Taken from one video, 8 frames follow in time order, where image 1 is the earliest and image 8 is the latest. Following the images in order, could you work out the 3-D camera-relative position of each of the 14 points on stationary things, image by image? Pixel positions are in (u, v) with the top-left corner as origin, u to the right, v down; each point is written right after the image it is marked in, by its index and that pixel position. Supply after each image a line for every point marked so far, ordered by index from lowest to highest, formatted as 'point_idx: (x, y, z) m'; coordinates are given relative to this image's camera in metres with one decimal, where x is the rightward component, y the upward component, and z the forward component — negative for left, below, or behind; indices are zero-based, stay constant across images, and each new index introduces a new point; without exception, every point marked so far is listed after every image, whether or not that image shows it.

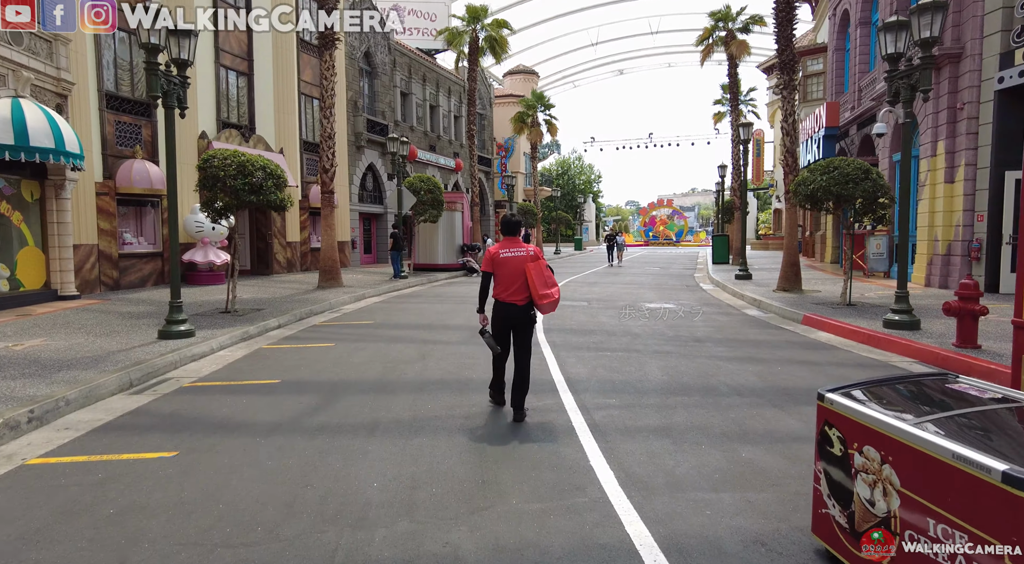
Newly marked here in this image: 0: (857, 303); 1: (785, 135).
0: (+7.0, -0.4, +12.5) m
1: (+6.8, +3.7, +15.4) m
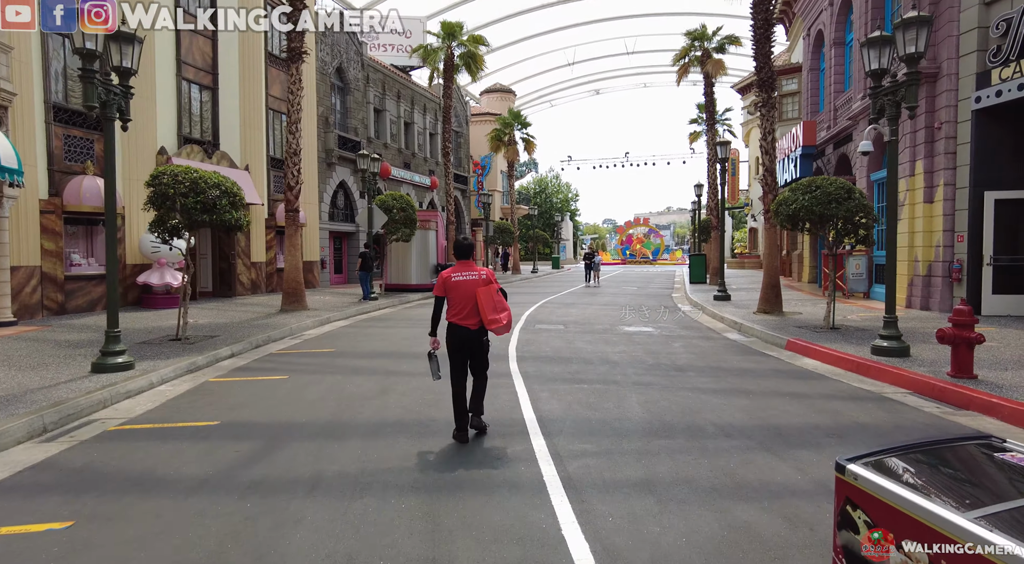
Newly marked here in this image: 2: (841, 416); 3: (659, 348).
0: (+6.4, -0.9, +12.1) m
1: (+6.1, +3.1, +15.1) m
2: (+3.3, -1.4, +6.3) m
3: (+2.5, -1.1, +10.7) m
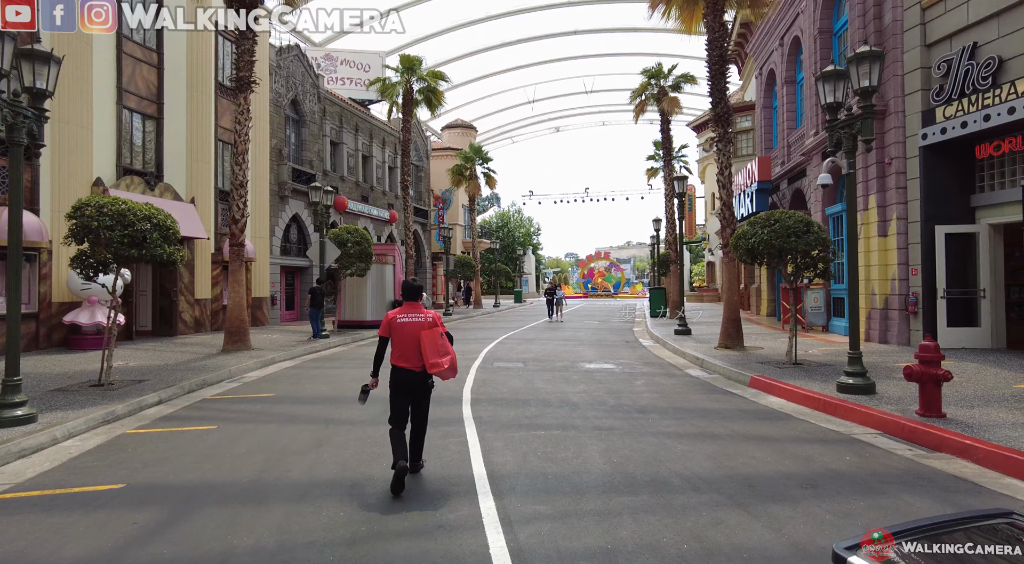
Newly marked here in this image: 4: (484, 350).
0: (+5.6, -1.5, +11.9) m
1: (+5.1, +2.3, +15.1) m
2: (+2.9, -1.7, +5.9) m
3: (+1.8, -1.7, +10.3) m
4: (-0.7, -1.8, +15.7) m
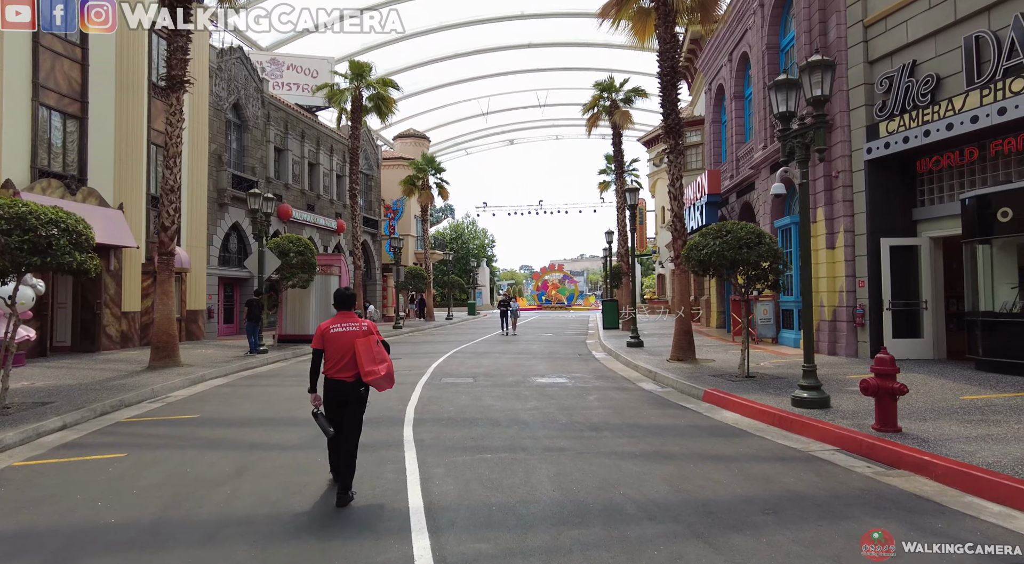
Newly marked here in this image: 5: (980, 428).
0: (+4.6, -1.8, +11.8) m
1: (+3.9, +2.0, +15.1) m
2: (+2.3, -1.8, +5.6) m
3: (+1.0, -1.9, +9.9) m
4: (-2.0, -2.0, +15.1) m
5: (+5.3, -1.6, +7.0) m
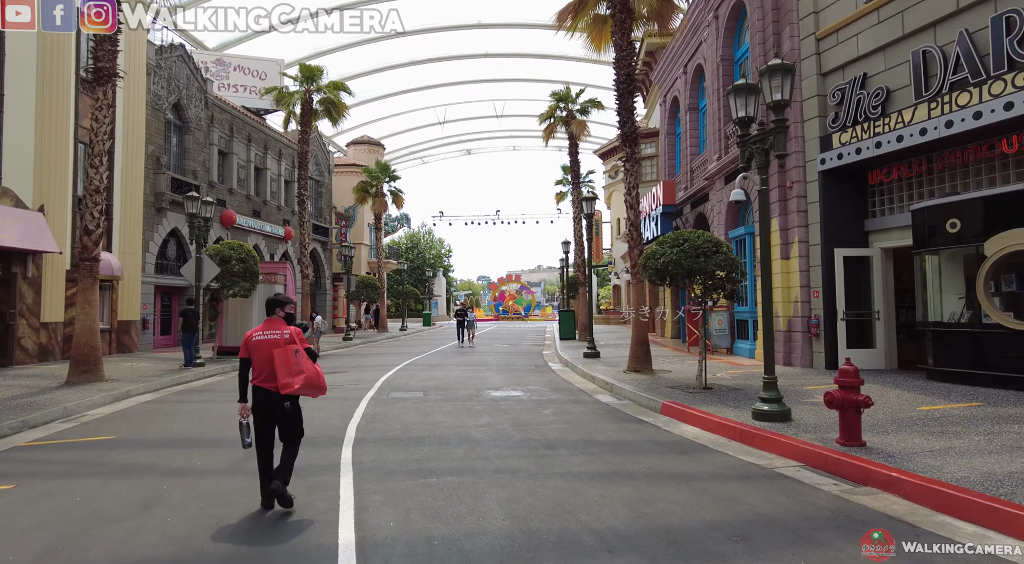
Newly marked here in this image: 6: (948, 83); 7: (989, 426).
0: (+3.8, -1.9, +11.6) m
1: (+2.8, +1.8, +14.8) m
2: (+1.9, -1.9, +5.2) m
3: (+0.2, -2.1, +9.4) m
4: (-3.0, -2.3, +14.4) m
5: (+4.7, -1.7, +6.8) m
6: (+7.8, +3.6, +11.1) m
7: (+5.7, -1.7, +7.4) m
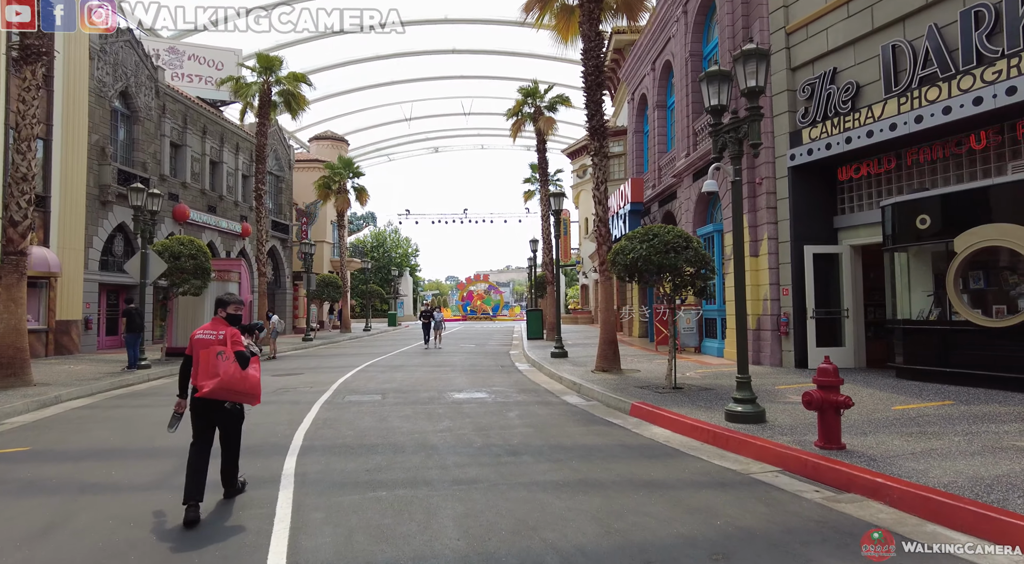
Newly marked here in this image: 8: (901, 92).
0: (+3.1, -1.9, +11.2) m
1: (+2.0, +1.8, +14.4) m
2: (+1.6, -1.8, +4.8) m
3: (-0.3, -2.0, +8.9) m
4: (-3.8, -2.2, +13.7) m
5: (+4.3, -1.7, +6.5) m
6: (+7.2, +3.6, +11.0) m
7: (+5.2, -1.6, +7.1) m
8: (+7.1, +3.4, +11.2) m
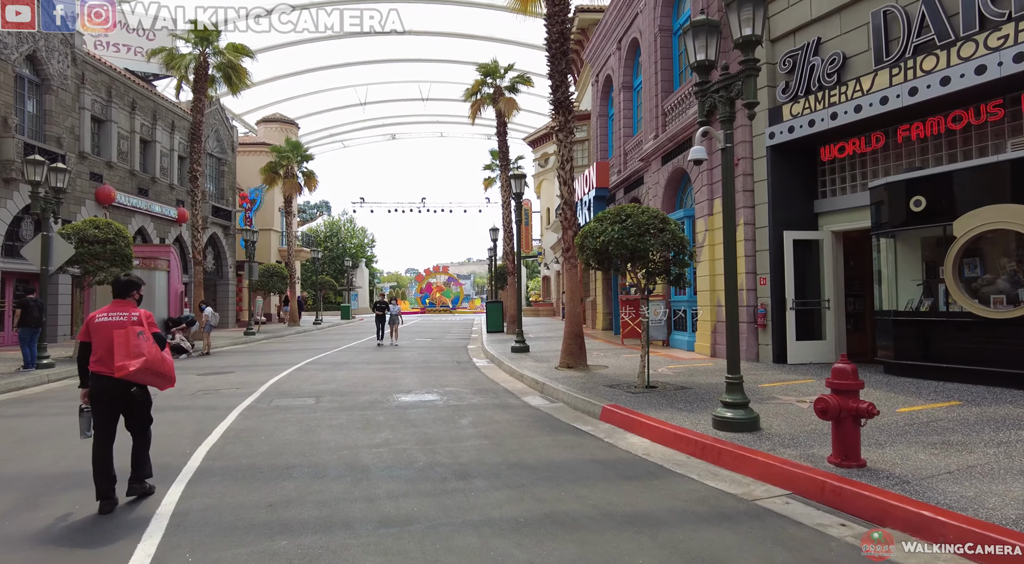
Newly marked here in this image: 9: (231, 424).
0: (+2.4, -1.7, +10.1) m
1: (+1.1, +2.1, +13.2) m
2: (+1.2, -1.7, +3.6) m
3: (-0.9, -1.8, +7.5) m
4: (-4.7, -1.9, +12.2) m
5: (+3.9, -1.5, +5.4) m
6: (+6.5, +3.8, +10.0) m
7: (+4.8, -1.5, +6.1) m
8: (+6.3, +3.6, +10.3) m
9: (-3.6, -1.8, +8.1) m
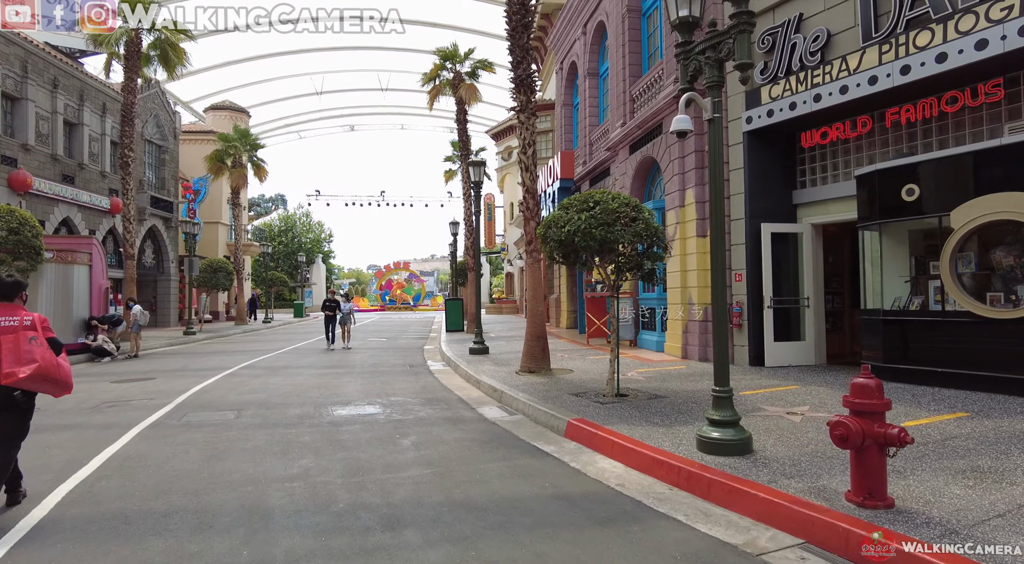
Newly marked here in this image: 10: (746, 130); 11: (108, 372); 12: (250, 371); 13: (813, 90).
0: (+1.7, -1.6, +9.0) m
1: (+0.2, +2.2, +12.0) m
2: (+1.0, -1.7, +2.5) m
3: (-1.4, -1.8, +6.3) m
4: (-5.5, -1.9, +10.7) m
5: (+3.5, -1.5, +4.5) m
6: (+5.8, +3.9, +9.2) m
7: (+4.3, -1.4, +5.2) m
8: (+5.6, +3.7, +9.4) m
9: (-4.2, -1.8, +6.7) m
10: (+4.4, +2.8, +11.6) m
11: (-8.8, -2.0, +13.5) m
12: (-5.6, -1.9, +13.5) m
13: (+5.1, +3.3, +10.5) m
